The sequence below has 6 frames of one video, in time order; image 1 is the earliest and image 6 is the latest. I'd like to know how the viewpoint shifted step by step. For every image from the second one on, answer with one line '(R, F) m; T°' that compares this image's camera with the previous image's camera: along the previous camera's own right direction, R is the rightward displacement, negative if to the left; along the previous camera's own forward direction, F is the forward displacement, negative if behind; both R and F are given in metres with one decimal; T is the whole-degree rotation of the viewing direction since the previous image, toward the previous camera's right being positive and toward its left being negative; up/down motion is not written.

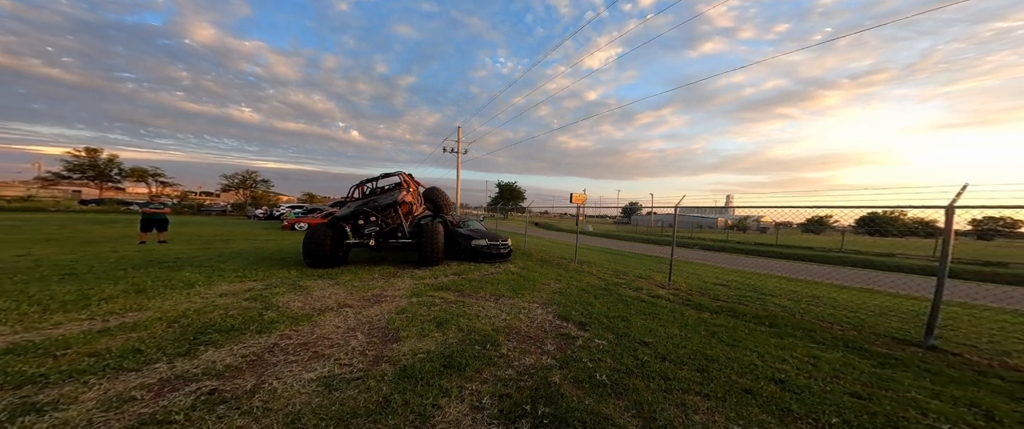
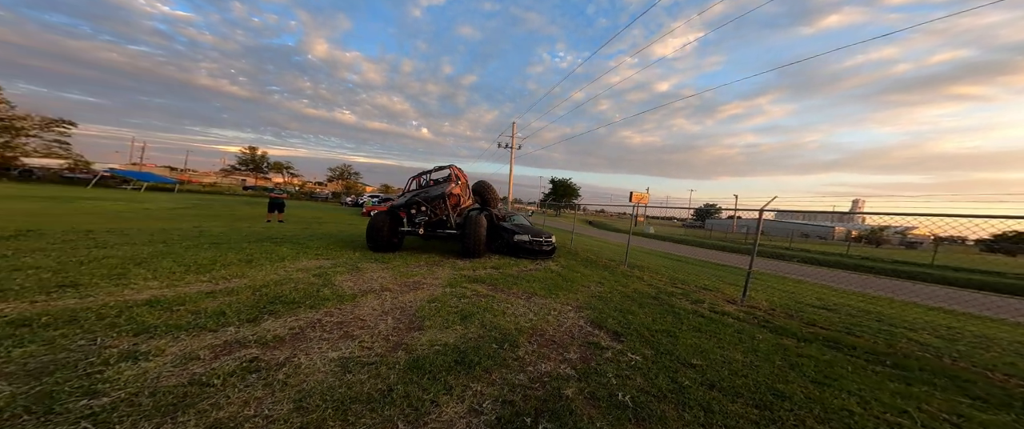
(+0.3, +0.2) m; -11°
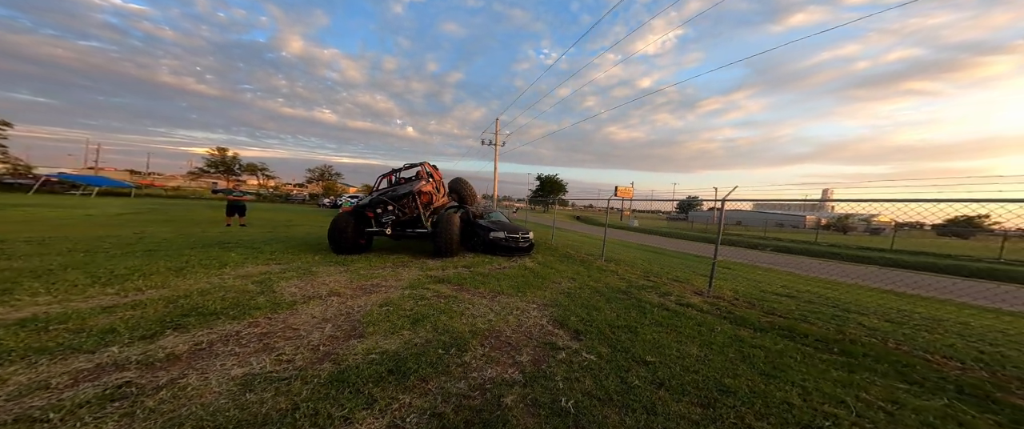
(+0.4, +0.2) m; +2°
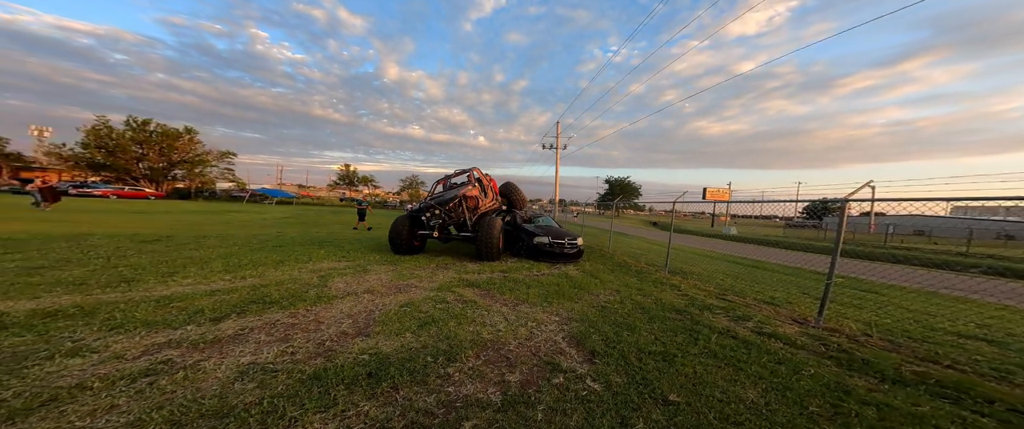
(+0.6, +0.3) m; -14°
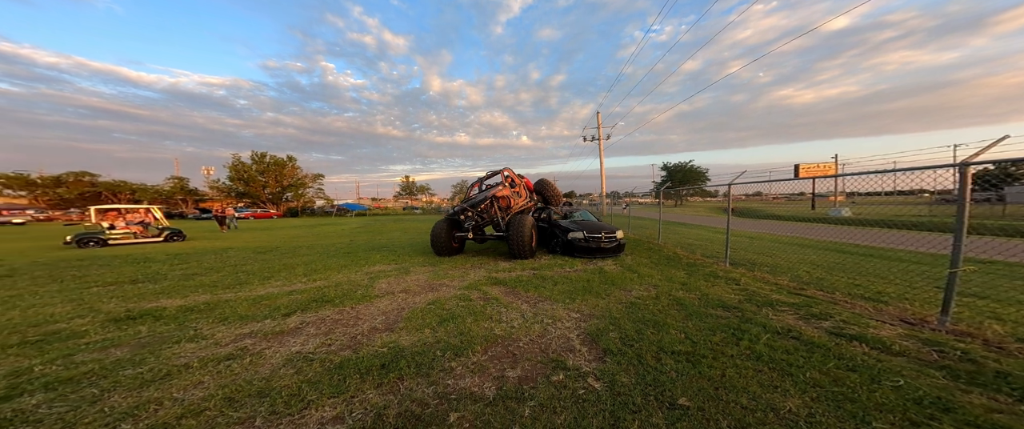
(+0.5, 0.0) m; -11°
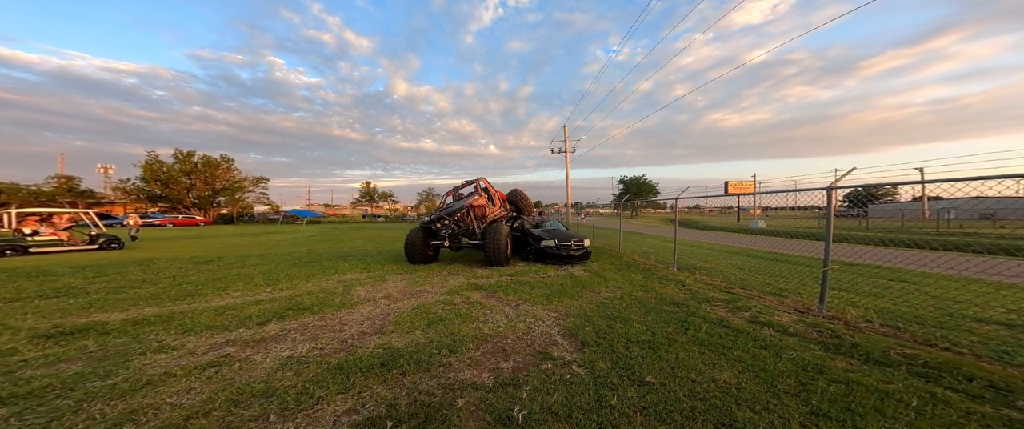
(-0.3, -0.3) m; +7°
